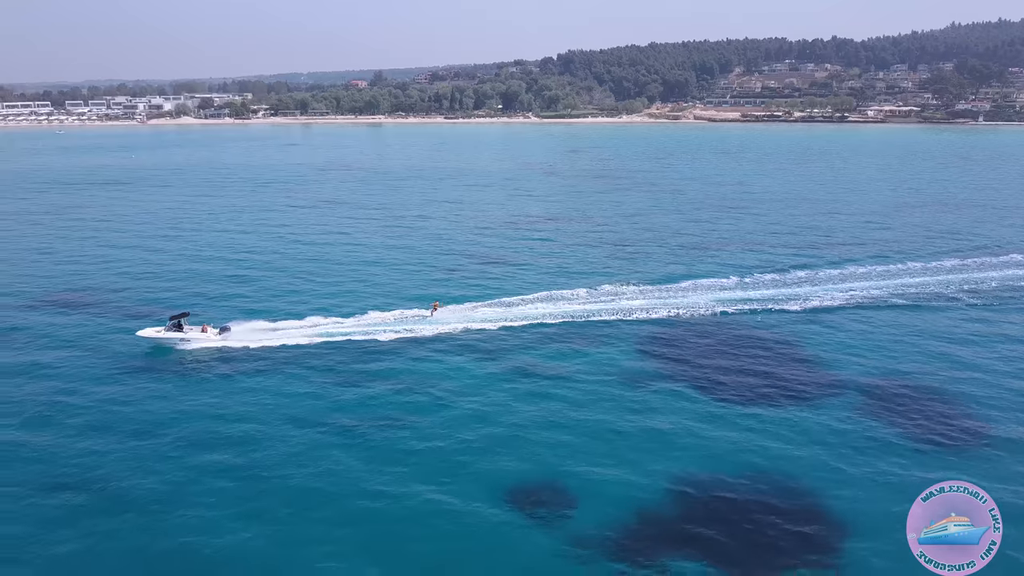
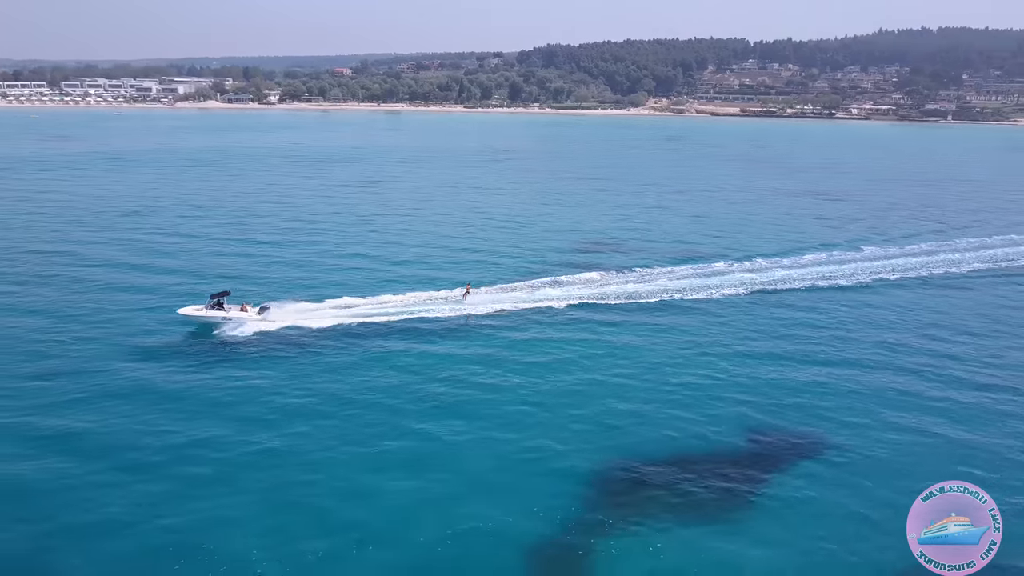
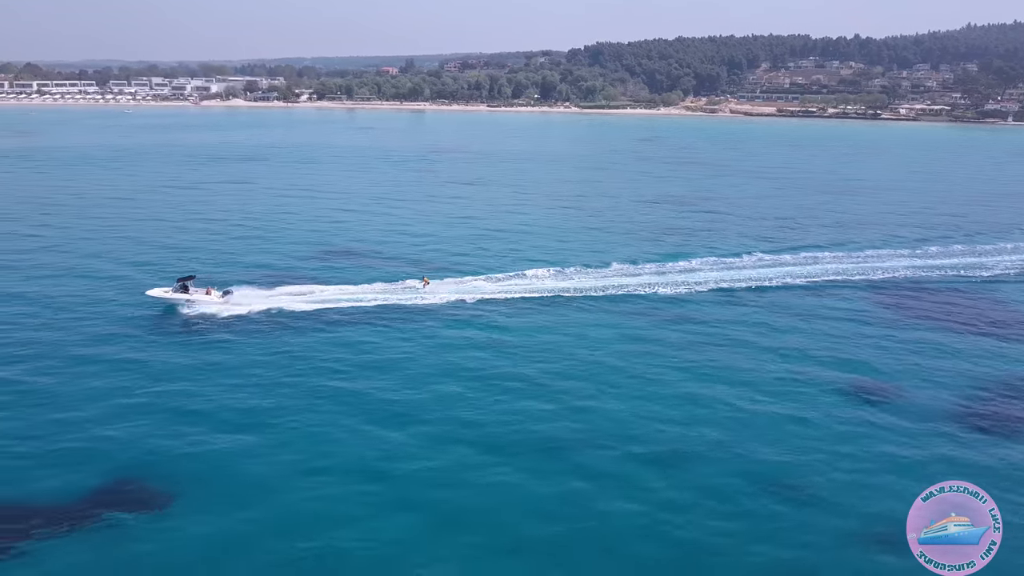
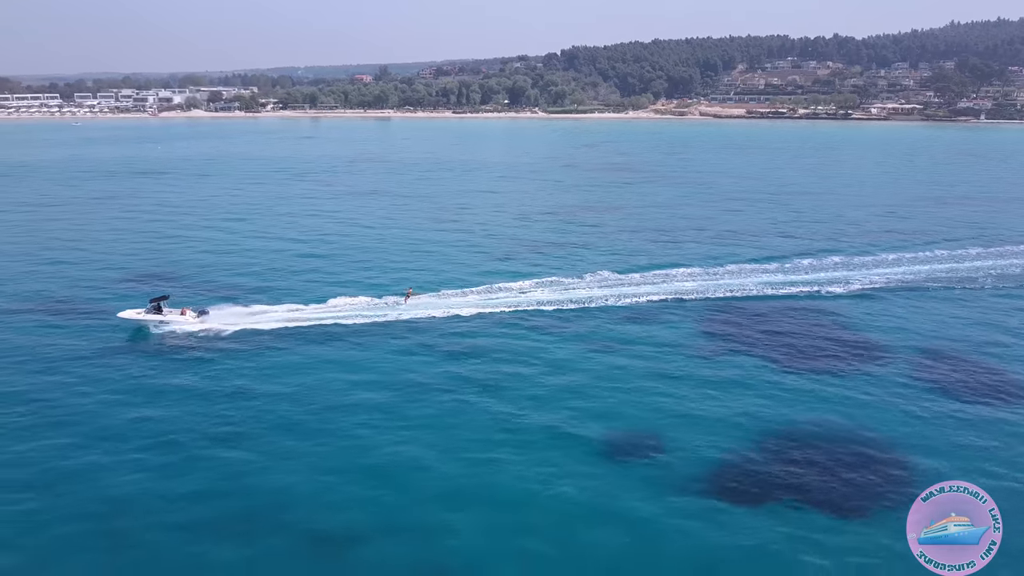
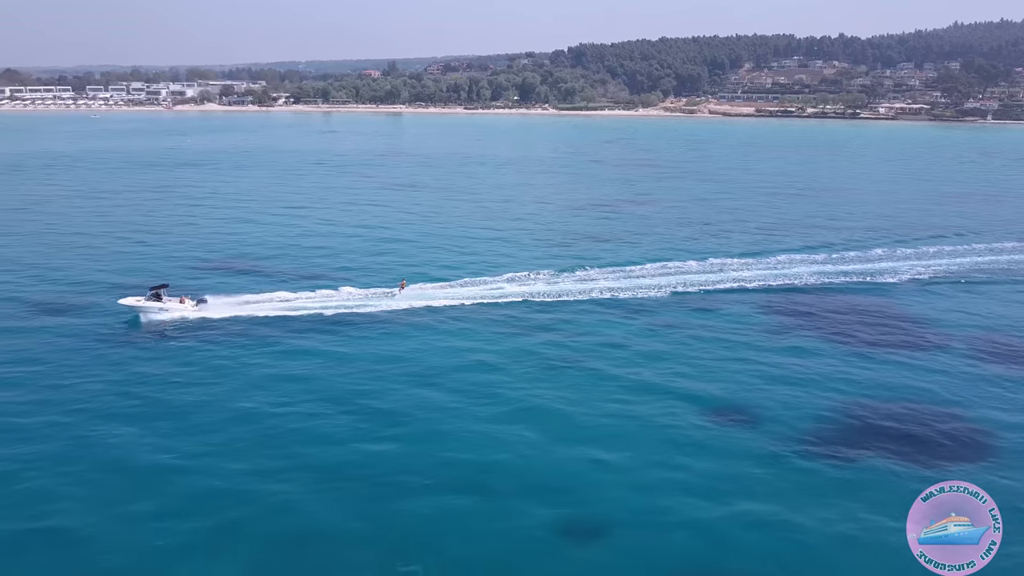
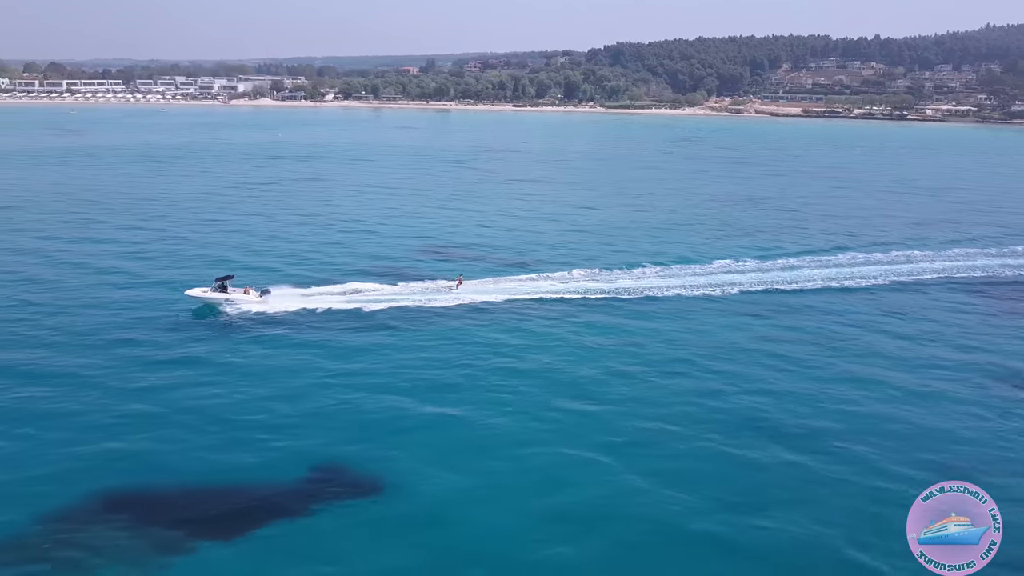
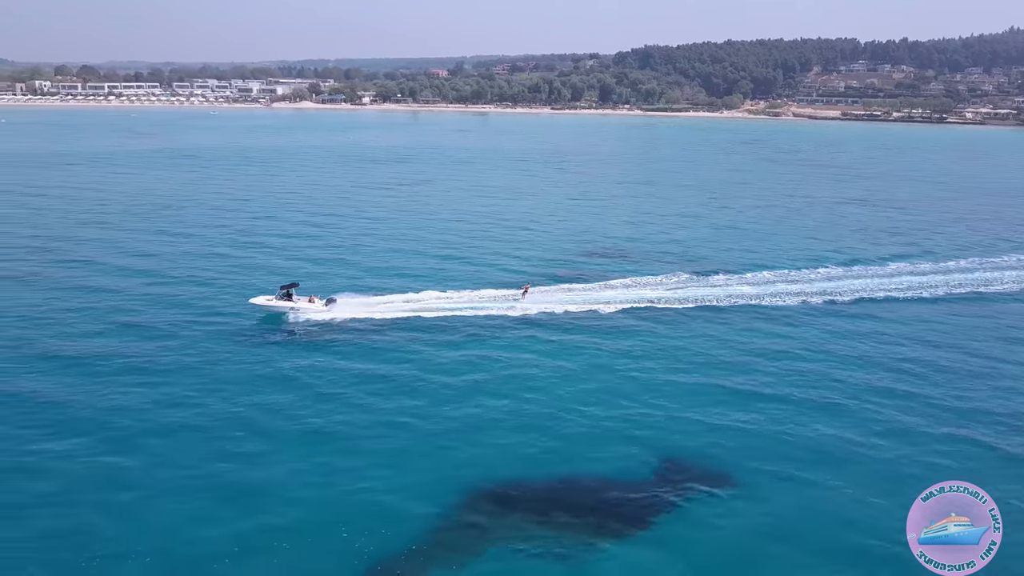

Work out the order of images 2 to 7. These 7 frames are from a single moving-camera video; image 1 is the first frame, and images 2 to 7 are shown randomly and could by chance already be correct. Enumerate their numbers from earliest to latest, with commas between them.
4, 5, 3, 6, 7, 2
